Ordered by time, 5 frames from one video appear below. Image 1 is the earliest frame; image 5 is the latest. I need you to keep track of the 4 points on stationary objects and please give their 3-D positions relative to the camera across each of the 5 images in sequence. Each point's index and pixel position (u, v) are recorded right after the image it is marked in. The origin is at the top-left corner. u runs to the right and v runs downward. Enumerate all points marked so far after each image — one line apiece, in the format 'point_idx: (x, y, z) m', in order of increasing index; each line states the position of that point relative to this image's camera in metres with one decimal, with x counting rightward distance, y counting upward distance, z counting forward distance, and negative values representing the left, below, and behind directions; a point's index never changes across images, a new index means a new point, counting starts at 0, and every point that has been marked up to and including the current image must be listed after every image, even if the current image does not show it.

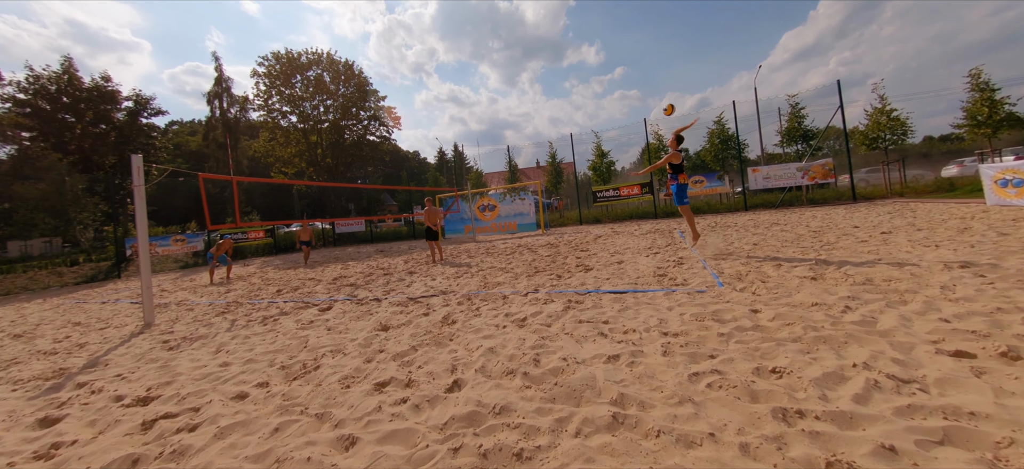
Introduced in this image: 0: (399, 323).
0: (-1.0, -0.8, +3.0) m
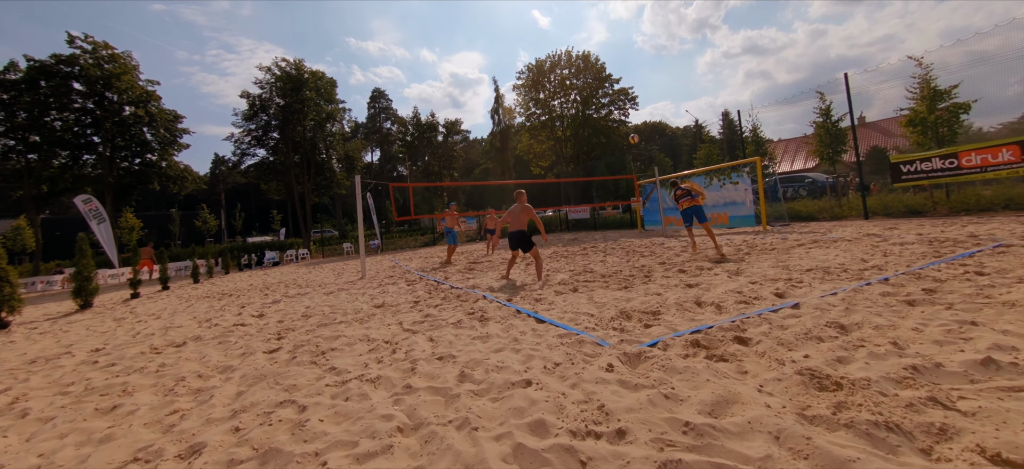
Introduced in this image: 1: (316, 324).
0: (-1.4, -0.8, +3.9) m
1: (-1.9, -0.8, +3.3) m
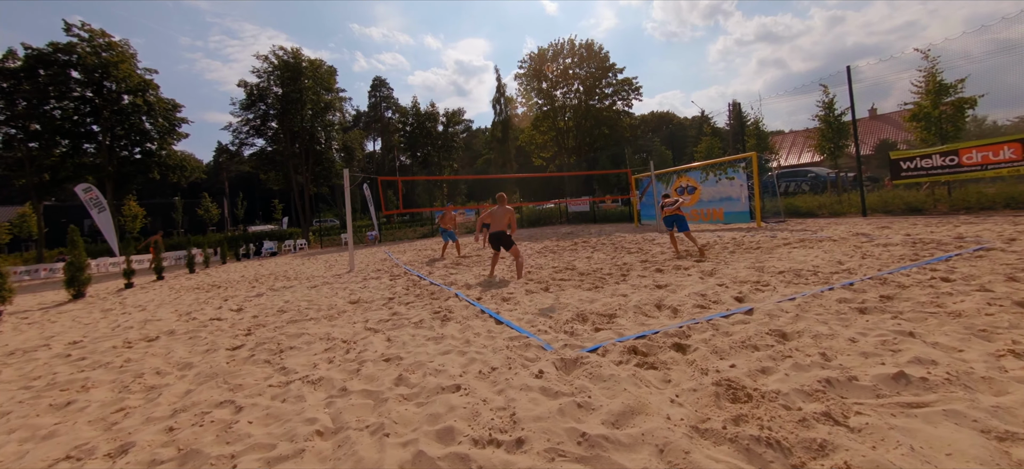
0: (-1.8, -0.8, +4.0) m
1: (-2.2, -0.8, +3.3) m
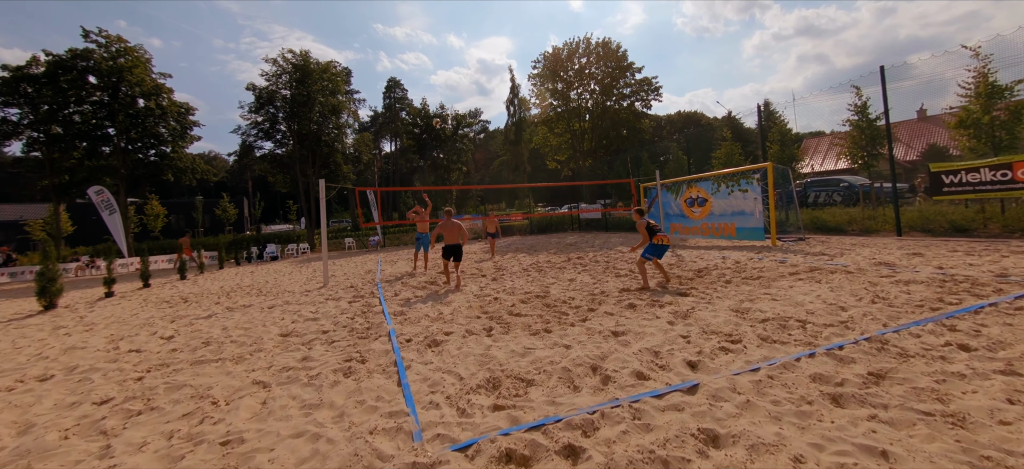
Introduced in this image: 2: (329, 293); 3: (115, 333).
0: (-2.4, -1.1, +3.7) m
1: (-2.8, -1.1, +3.1) m
2: (-3.2, -1.0, +6.0) m
3: (-4.7, -1.2, +4.1) m
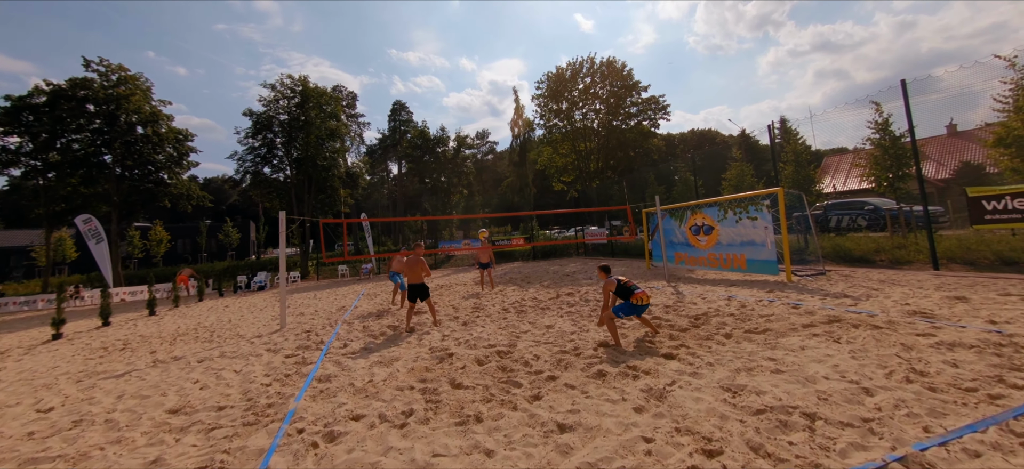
0: (-3.0, -1.6, +3.1) m
1: (-3.5, -1.6, +2.5) m
2: (-3.7, -1.7, +5.5) m
3: (-5.3, -1.7, +3.6) m
